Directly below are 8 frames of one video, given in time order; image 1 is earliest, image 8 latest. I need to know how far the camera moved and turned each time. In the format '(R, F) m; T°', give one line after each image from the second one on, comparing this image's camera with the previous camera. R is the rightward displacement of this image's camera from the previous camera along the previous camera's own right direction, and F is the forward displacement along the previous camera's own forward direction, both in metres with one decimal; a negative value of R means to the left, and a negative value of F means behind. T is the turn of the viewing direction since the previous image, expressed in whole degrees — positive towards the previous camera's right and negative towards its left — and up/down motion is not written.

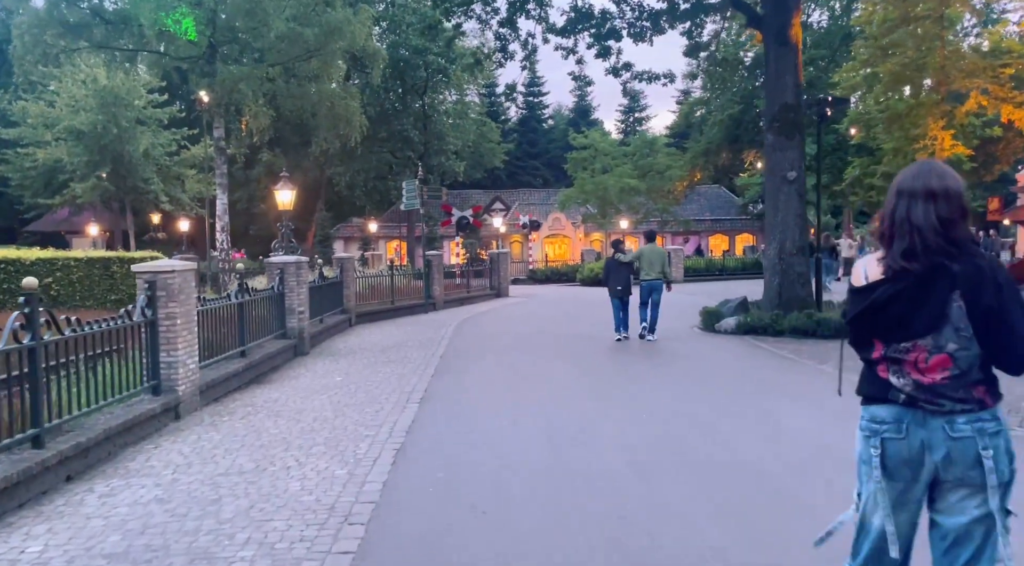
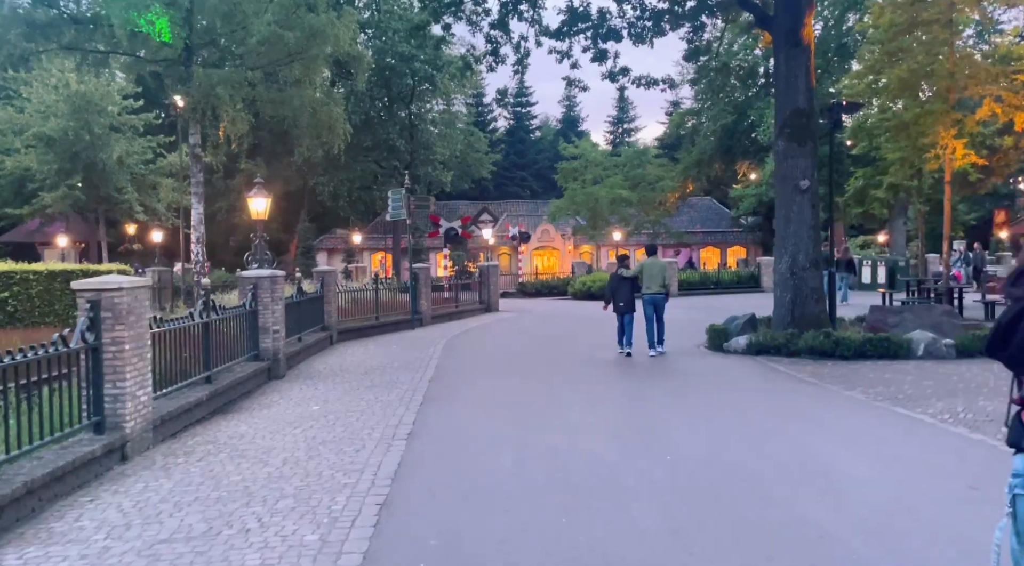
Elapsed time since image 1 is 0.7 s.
(-0.2, +1.1) m; +1°
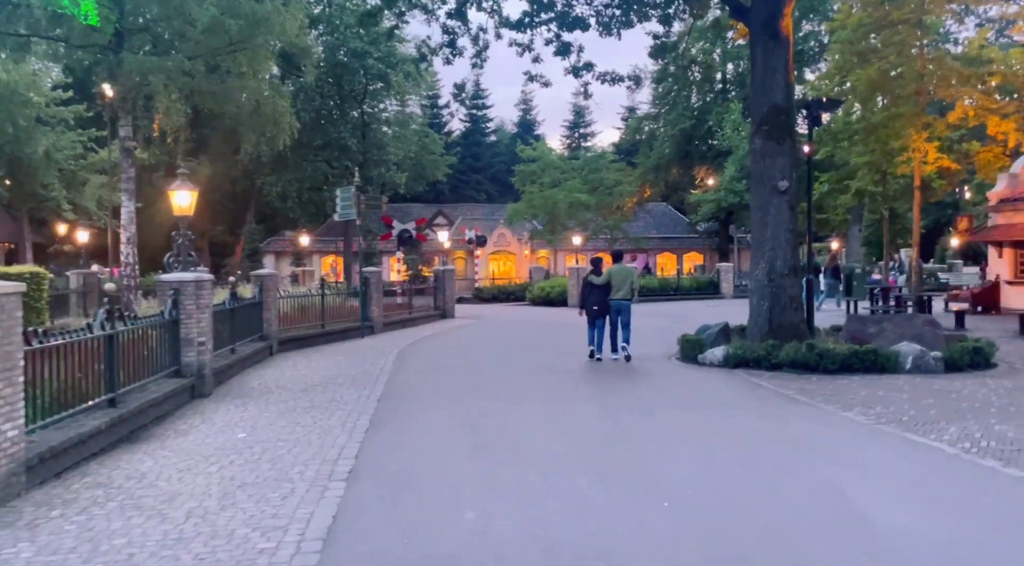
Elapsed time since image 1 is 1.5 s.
(-0.1, +1.2) m; +4°
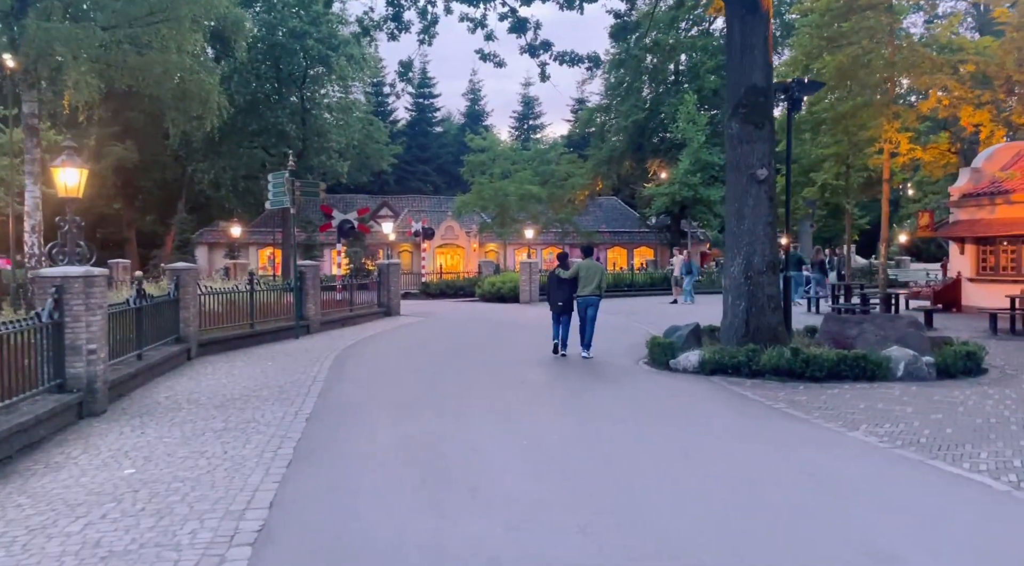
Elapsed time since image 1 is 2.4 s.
(-0.1, +1.4) m; +4°
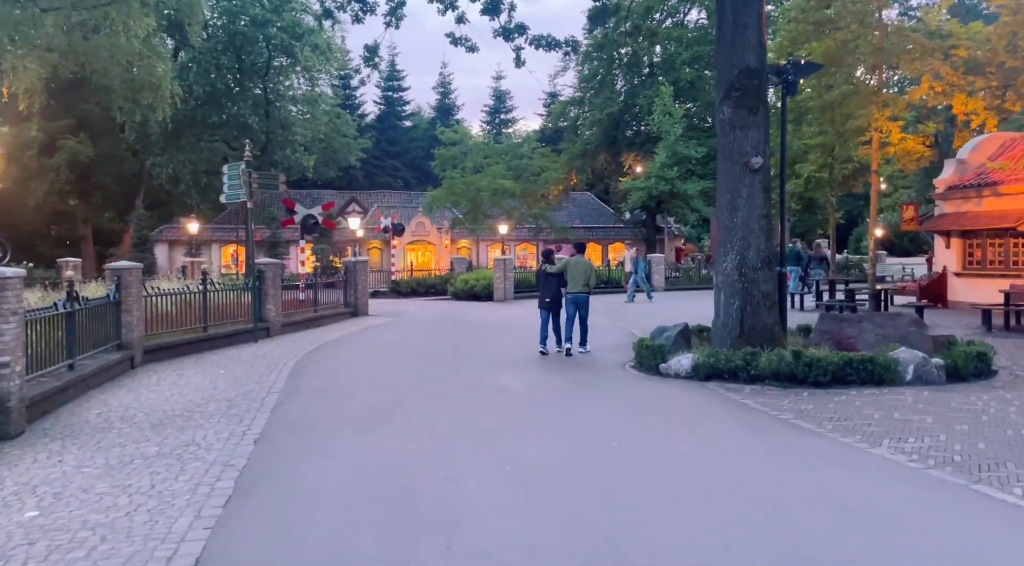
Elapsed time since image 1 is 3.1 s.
(-0.1, +1.0) m; +2°
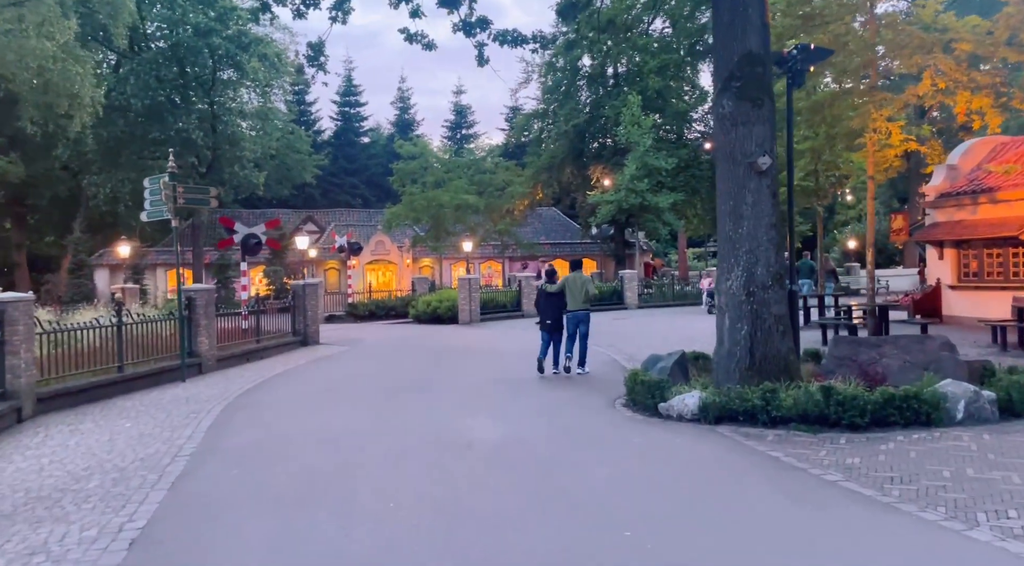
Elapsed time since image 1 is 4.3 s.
(0.0, +1.8) m; +3°
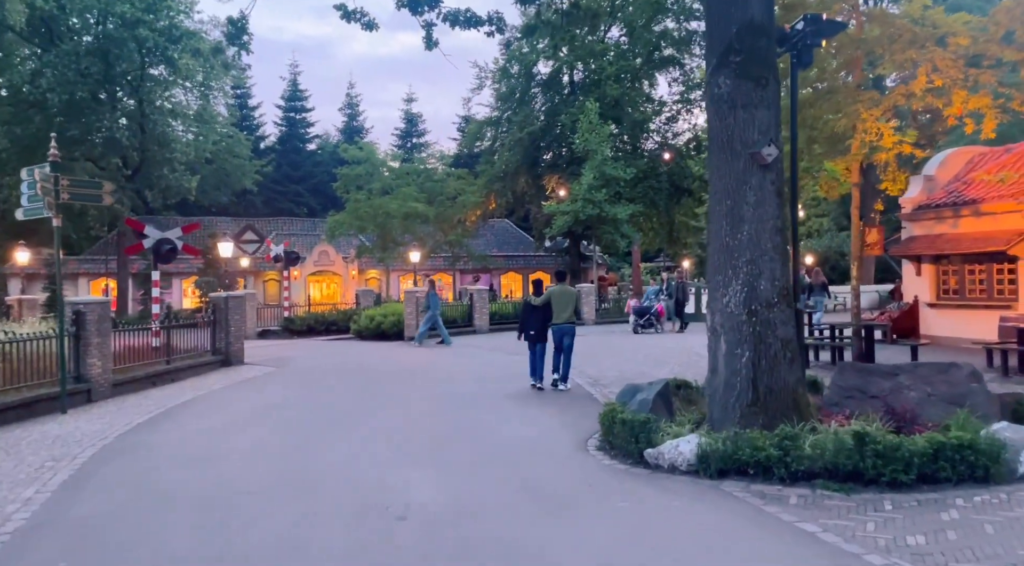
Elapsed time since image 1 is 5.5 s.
(0.0, +1.9) m; +4°
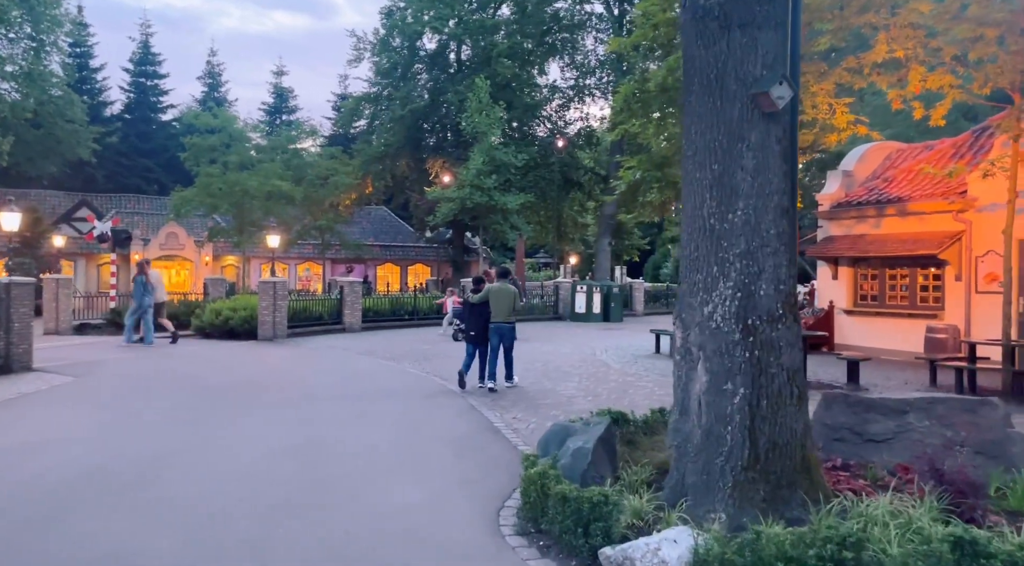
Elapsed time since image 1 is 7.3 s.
(0.0, +2.9) m; +10°
